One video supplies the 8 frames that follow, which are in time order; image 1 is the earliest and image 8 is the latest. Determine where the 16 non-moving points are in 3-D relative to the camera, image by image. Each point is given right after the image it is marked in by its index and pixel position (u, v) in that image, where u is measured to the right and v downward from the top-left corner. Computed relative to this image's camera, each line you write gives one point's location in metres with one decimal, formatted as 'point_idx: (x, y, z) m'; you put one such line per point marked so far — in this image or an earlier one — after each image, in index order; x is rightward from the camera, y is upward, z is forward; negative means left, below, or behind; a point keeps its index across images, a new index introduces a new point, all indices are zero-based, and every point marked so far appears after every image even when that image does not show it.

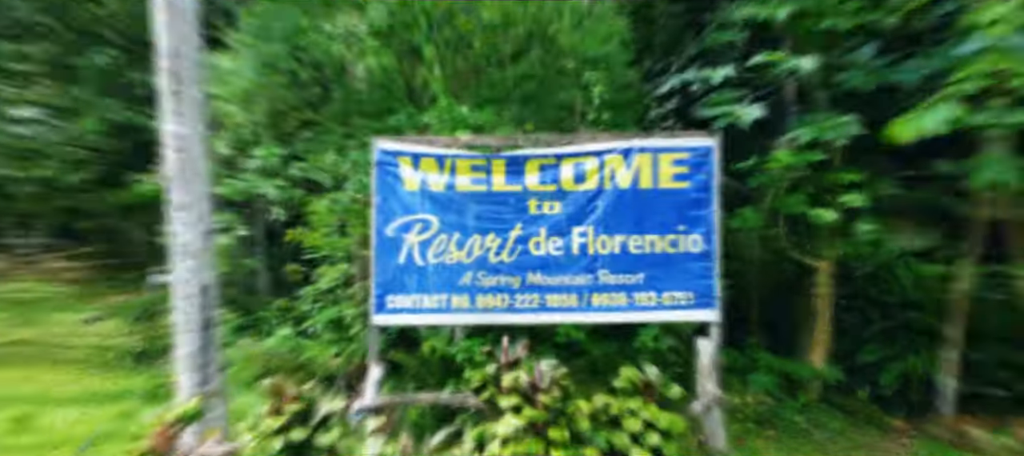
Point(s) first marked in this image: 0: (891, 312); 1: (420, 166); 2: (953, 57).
0: (+3.1, -0.6, +7.8) m
1: (-0.4, +0.2, +5.0) m
2: (+2.4, +0.9, +4.9) m
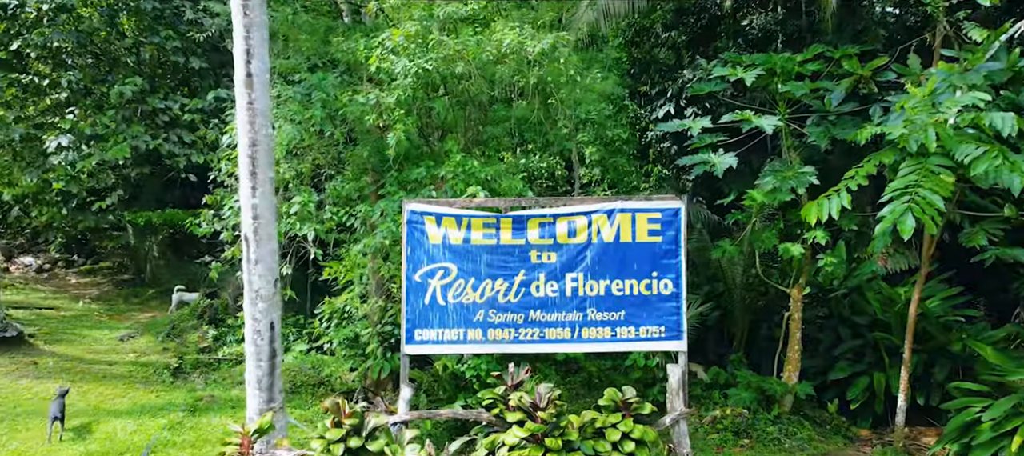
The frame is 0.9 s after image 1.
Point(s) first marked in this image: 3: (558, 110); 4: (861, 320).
0: (+3.1, -0.9, +8.7) m
1: (-0.4, 0.0, +6.0) m
2: (+2.5, +0.7, +5.9) m
3: (+0.4, +0.7, +7.1) m
4: (+3.1, -0.8, +8.7) m
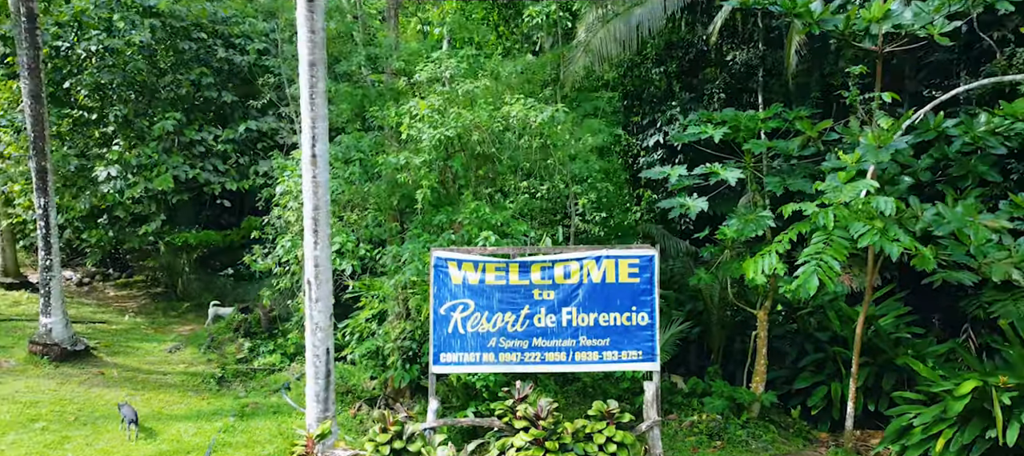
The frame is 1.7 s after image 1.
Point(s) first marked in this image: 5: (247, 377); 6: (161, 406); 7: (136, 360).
0: (+3.2, -1.2, +10.0) m
1: (-0.4, -0.3, +7.3) m
2: (+2.5, +0.4, +7.1) m
3: (+0.4, +0.4, +8.4) m
4: (+3.2, -1.1, +10.0) m
5: (-2.9, -1.6, +10.8) m
6: (-3.3, -1.7, +9.3) m
7: (-4.1, -1.4, +10.6) m
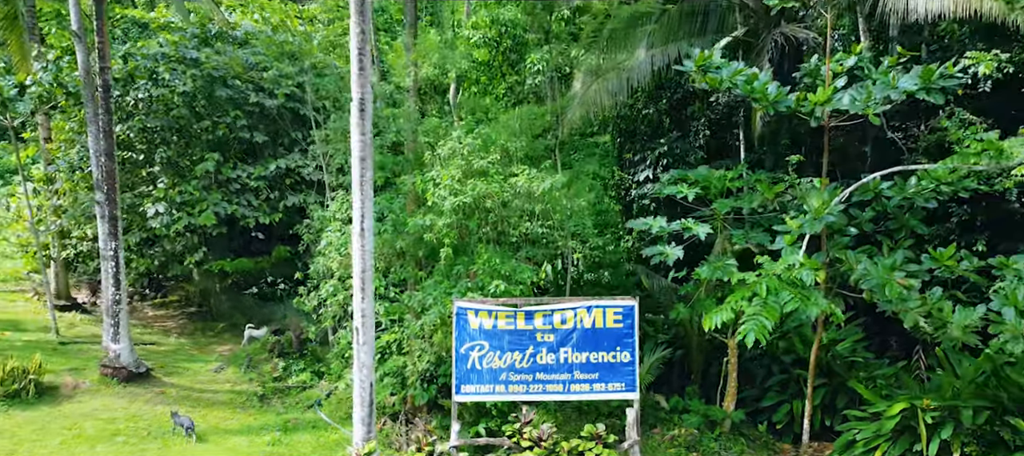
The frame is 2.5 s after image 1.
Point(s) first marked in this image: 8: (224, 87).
0: (+3.2, -1.7, +11.5) m
1: (-0.3, -0.8, +8.8) m
2: (+2.6, -0.1, +8.7) m
3: (+0.5, 0.0, +9.9) m
4: (+3.2, -1.6, +11.5) m
5: (-2.9, -2.1, +12.3) m
6: (-3.3, -2.2, +10.9) m
7: (-4.0, -1.9, +12.2) m
8: (-4.5, +2.2, +15.3) m
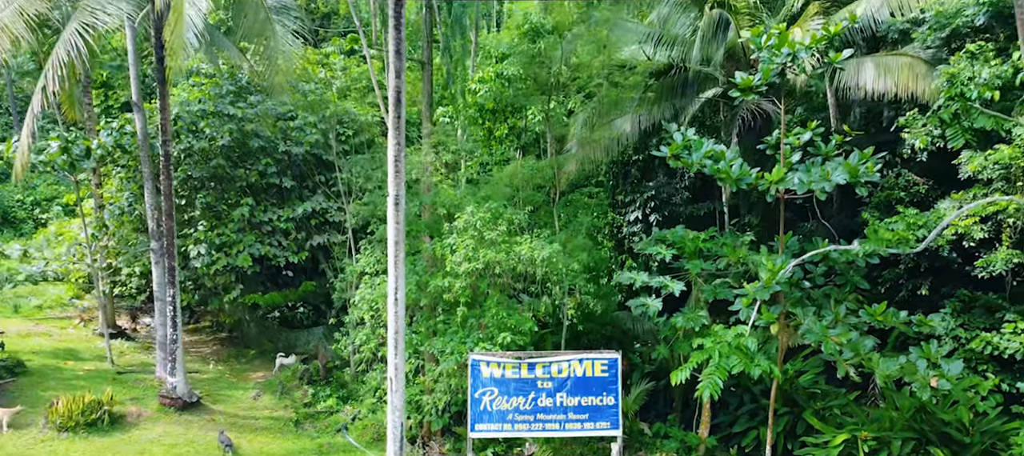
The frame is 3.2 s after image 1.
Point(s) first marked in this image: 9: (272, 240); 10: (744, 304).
0: (+3.3, -2.3, +13.3) m
1: (-0.3, -1.4, +10.5) m
2: (+2.6, -0.7, +10.4) m
3: (+0.5, -0.7, +11.6) m
4: (+3.3, -2.2, +13.3) m
5: (-2.8, -2.7, +14.1) m
6: (-3.2, -2.8, +12.6) m
7: (-4.0, -2.5, +13.9) m
8: (-4.5, +1.6, +17.1) m
9: (-4.2, -0.2, +16.9) m
10: (+2.5, -0.8, +10.4) m
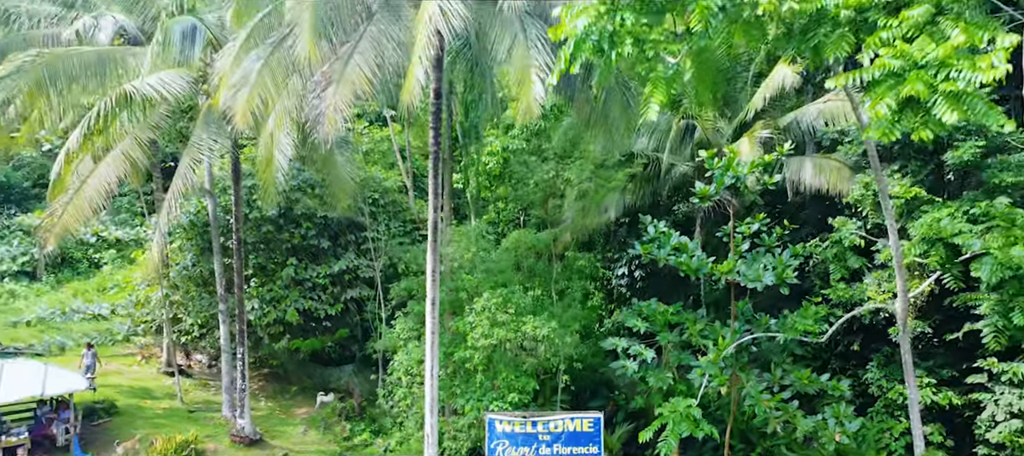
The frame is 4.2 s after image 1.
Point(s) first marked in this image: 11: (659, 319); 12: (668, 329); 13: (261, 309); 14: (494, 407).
0: (+3.4, -3.5, +16.3) m
1: (-0.2, -2.6, +13.5) m
2: (+2.7, -1.9, +13.4) m
3: (+0.6, -1.8, +14.6) m
4: (+3.4, -3.4, +16.3) m
5: (-2.7, -3.9, +17.1) m
6: (-3.2, -4.0, +15.6) m
7: (-3.9, -3.7, +16.9) m
8: (-4.4, +0.4, +20.1) m
9: (-4.1, -1.4, +19.9) m
10: (+2.6, -2.0, +13.4) m
11: (+2.2, -1.4, +14.6) m
12: (+2.4, -1.6, +14.7) m
13: (-5.0, -1.6, +19.3) m
14: (-0.2, -2.6, +14.1) m
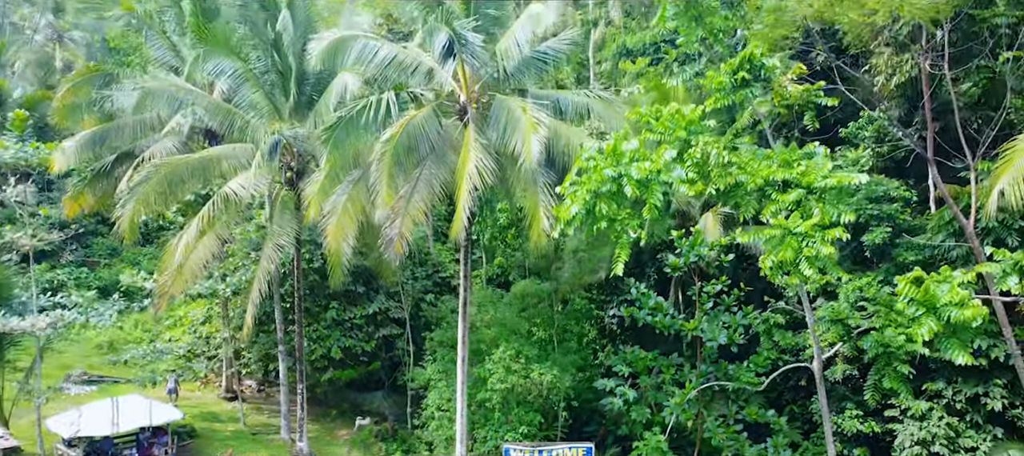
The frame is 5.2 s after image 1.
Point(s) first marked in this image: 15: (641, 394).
0: (+3.5, -4.7, +20.0) m
1: (0.0, -3.8, +17.2) m
2: (+2.9, -3.1, +17.1) m
3: (+0.8, -3.0, +18.3) m
4: (+3.6, -4.6, +20.0) m
5: (-2.6, -5.1, +20.7) m
6: (-3.0, -5.1, +19.3) m
7: (-3.7, -4.9, +20.6) m
8: (-4.2, -0.8, +23.7) m
9: (-3.9, -2.5, +23.6) m
10: (+2.7, -3.2, +17.1) m
11: (+2.4, -2.6, +18.3) m
12: (+2.5, -2.8, +18.4) m
13: (-4.8, -2.8, +23.0) m
14: (-0.1, -3.8, +17.7) m
15: (+2.5, -3.1, +18.6) m
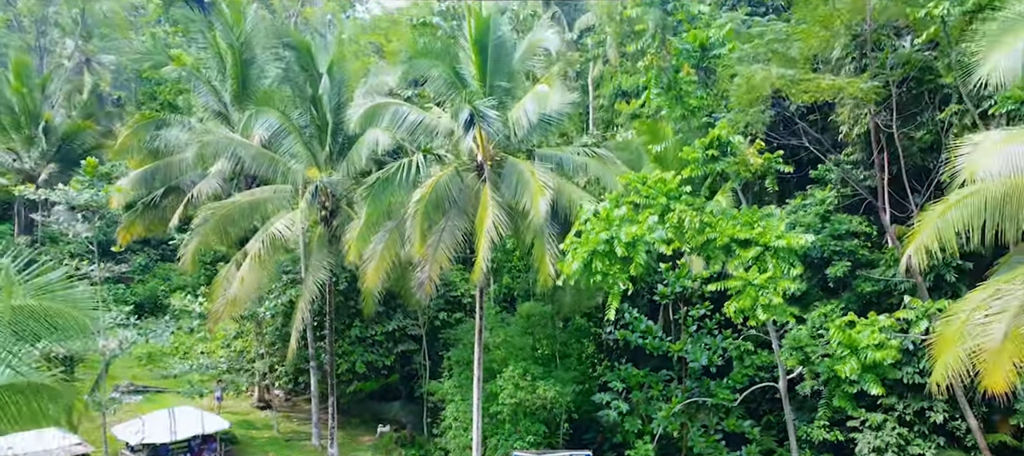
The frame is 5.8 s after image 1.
0: (+3.7, -5.4, +22.5) m
1: (+0.2, -4.5, +19.7) m
2: (+3.1, -3.8, +19.6) m
3: (+0.9, -3.7, +20.8) m
4: (+3.7, -5.3, +22.5) m
5: (-2.4, -5.8, +23.2) m
6: (-2.8, -5.8, +21.8) m
7: (-3.5, -5.6, +23.1) m
8: (-4.0, -1.4, +26.2) m
9: (-3.7, -3.2, +26.1) m
10: (+2.9, -3.9, +19.6) m
11: (+2.5, -3.3, +20.8) m
12: (+2.7, -3.4, +20.9) m
13: (-4.6, -3.5, +25.5) m
14: (+0.1, -4.5, +20.3) m
15: (+2.6, -3.8, +21.1) m
